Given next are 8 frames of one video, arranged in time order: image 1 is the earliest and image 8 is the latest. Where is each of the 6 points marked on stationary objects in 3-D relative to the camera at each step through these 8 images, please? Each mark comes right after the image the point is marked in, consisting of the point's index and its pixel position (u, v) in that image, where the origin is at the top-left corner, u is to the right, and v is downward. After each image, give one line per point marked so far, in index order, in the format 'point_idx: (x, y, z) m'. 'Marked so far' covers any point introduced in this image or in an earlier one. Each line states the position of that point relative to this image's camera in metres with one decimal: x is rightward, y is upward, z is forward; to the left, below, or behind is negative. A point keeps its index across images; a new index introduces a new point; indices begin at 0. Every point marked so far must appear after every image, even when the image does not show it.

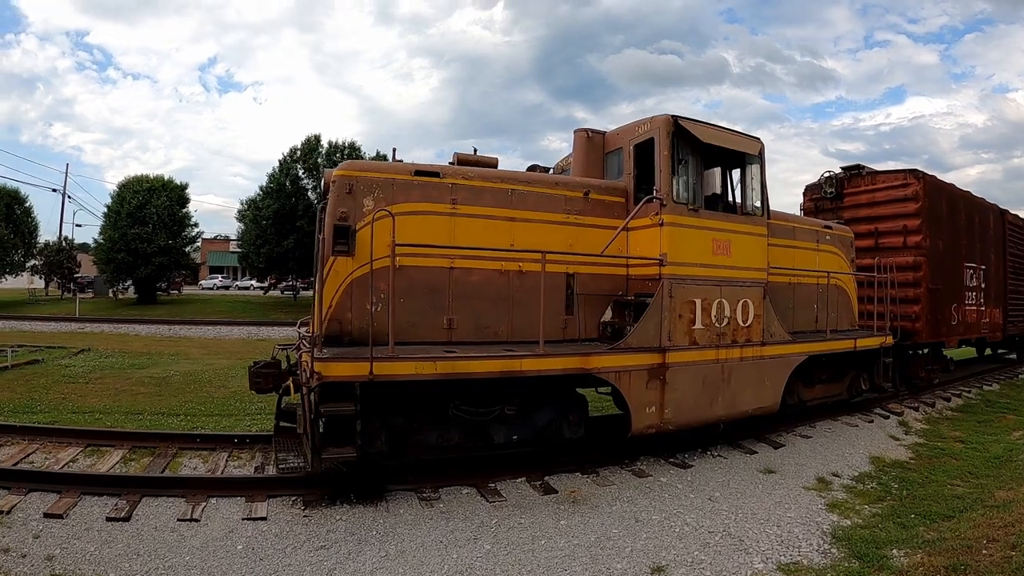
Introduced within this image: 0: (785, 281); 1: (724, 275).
0: (+3.3, +0.1, +7.0) m
1: (+2.0, +0.1, +5.7) m
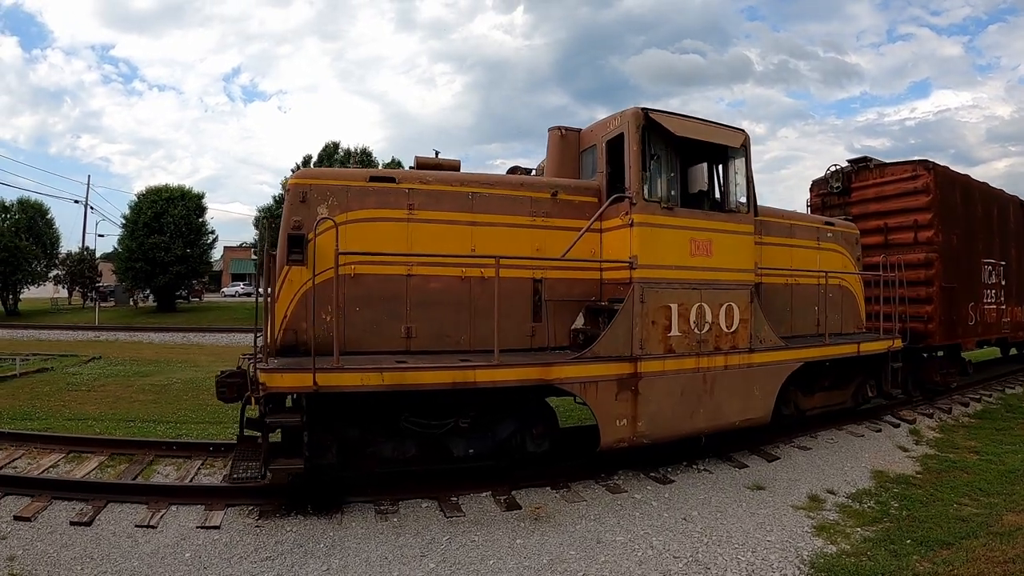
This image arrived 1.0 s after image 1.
0: (+3.0, +0.1, +6.5) m
1: (+1.7, +0.1, +5.3) m
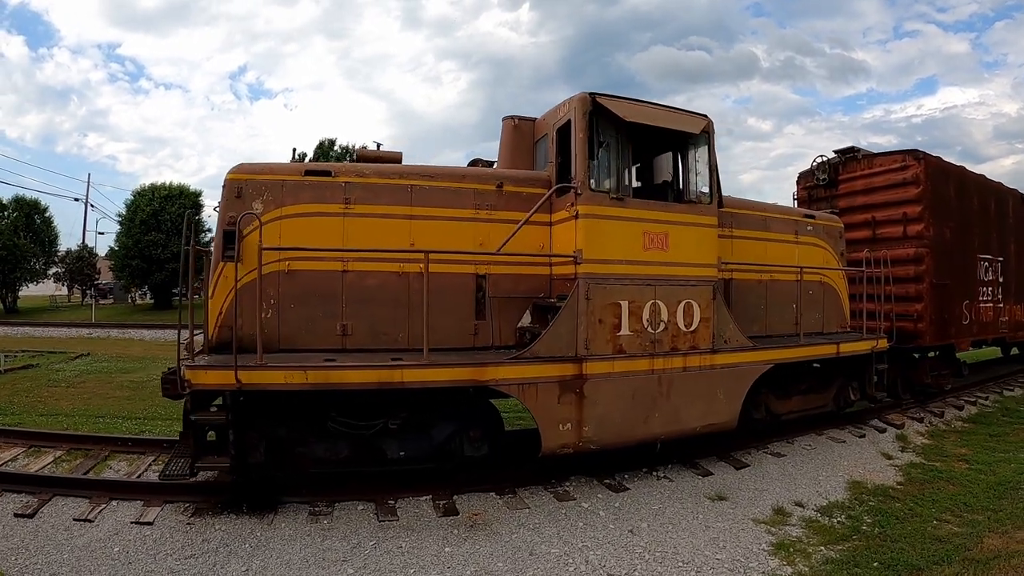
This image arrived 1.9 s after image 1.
0: (+2.5, +0.1, +6.1) m
1: (+1.2, +0.1, +4.9) m
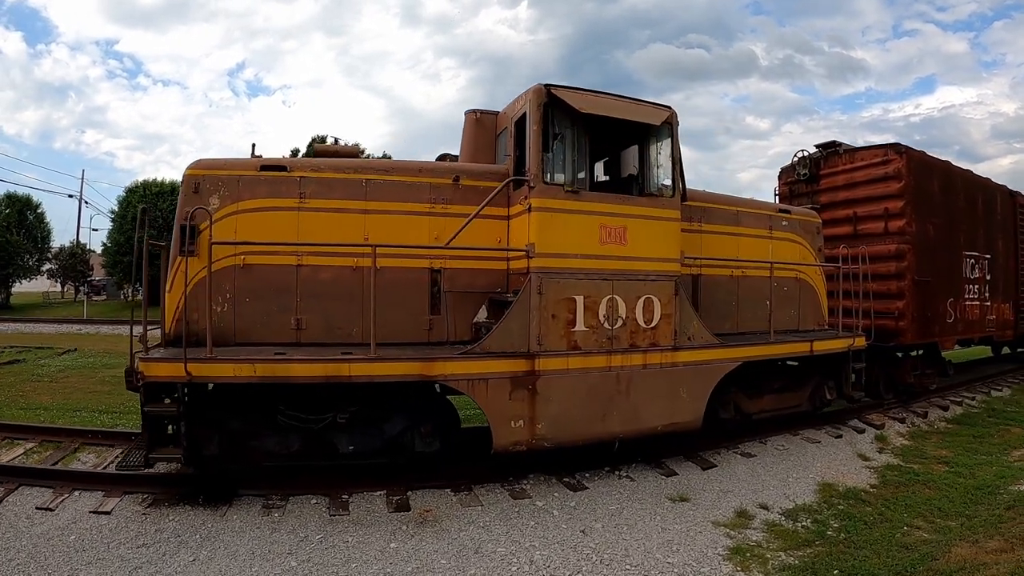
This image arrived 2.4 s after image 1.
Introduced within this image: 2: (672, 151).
0: (+2.1, +0.1, +5.9) m
1: (+0.8, +0.2, +4.7) m
2: (+1.4, +1.2, +5.0) m
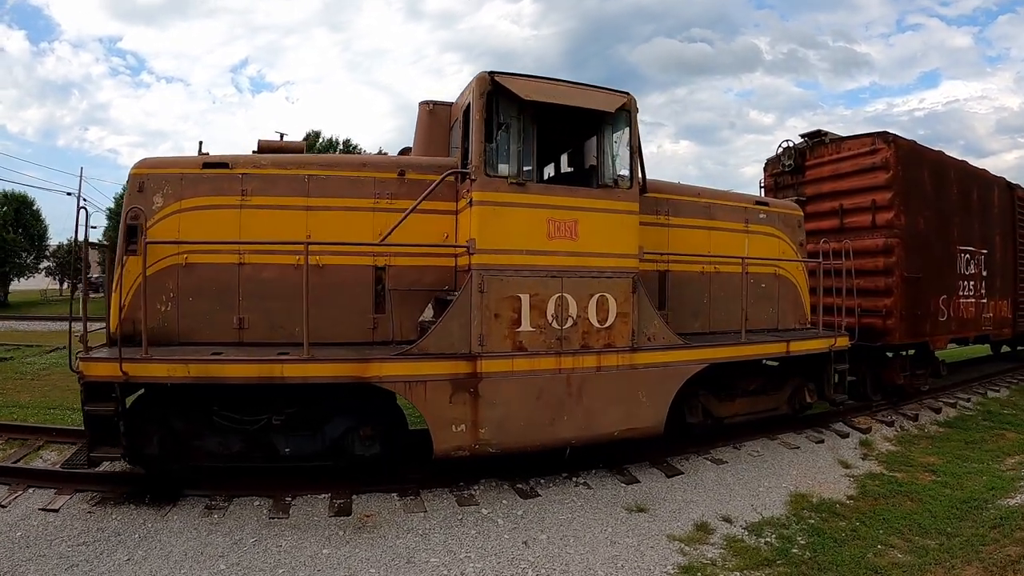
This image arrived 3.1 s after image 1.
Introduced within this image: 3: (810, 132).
0: (+1.7, +0.2, +5.5) m
1: (+0.4, +0.2, +4.3) m
2: (+0.9, +1.2, +4.6) m
3: (+4.3, +2.2, +8.3) m
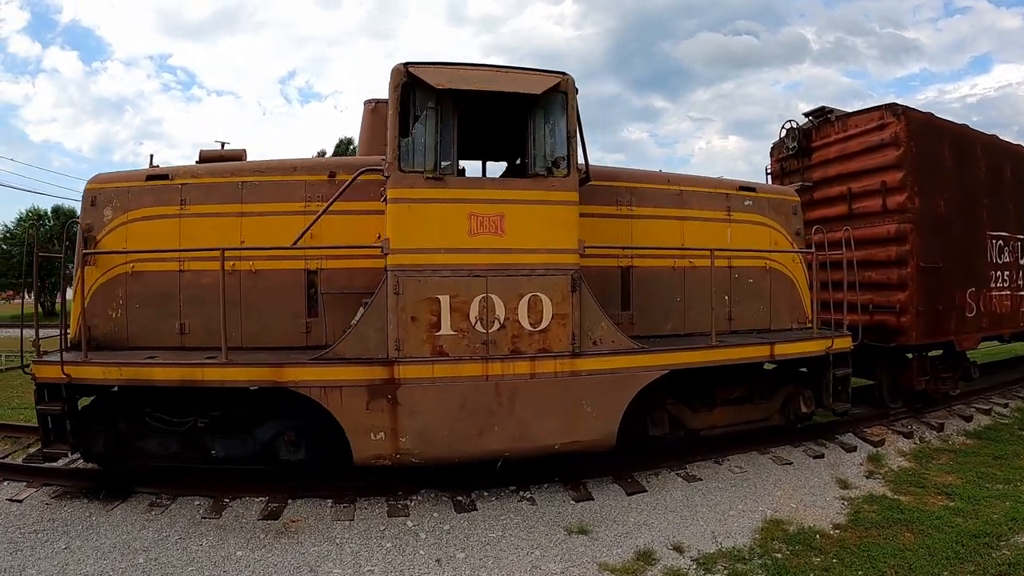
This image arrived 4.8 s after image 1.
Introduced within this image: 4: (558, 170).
0: (+1.2, +0.2, +4.9) m
1: (-0.1, +0.2, +3.8) m
2: (+0.4, +1.2, +4.0) m
3: (+4.0, +2.3, +7.5) m
4: (+0.3, +0.8, +4.0) m
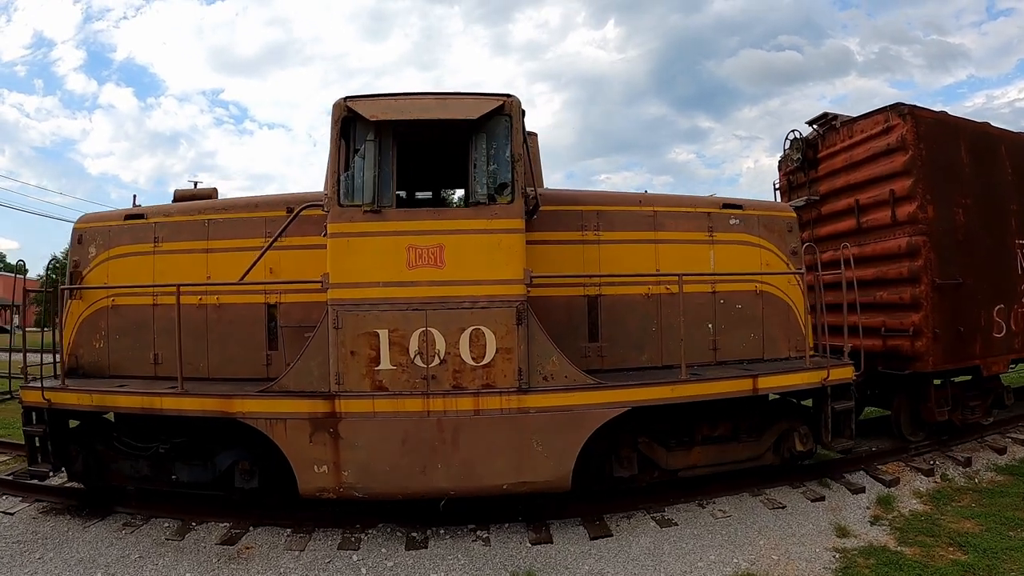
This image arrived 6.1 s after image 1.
0: (+0.9, 0.0, +4.6) m
1: (-0.5, 0.0, +3.6) m
2: (0.0, +1.0, +3.8) m
3: (+3.8, +2.0, +7.1) m
4: (0.0, +0.6, +3.7) m
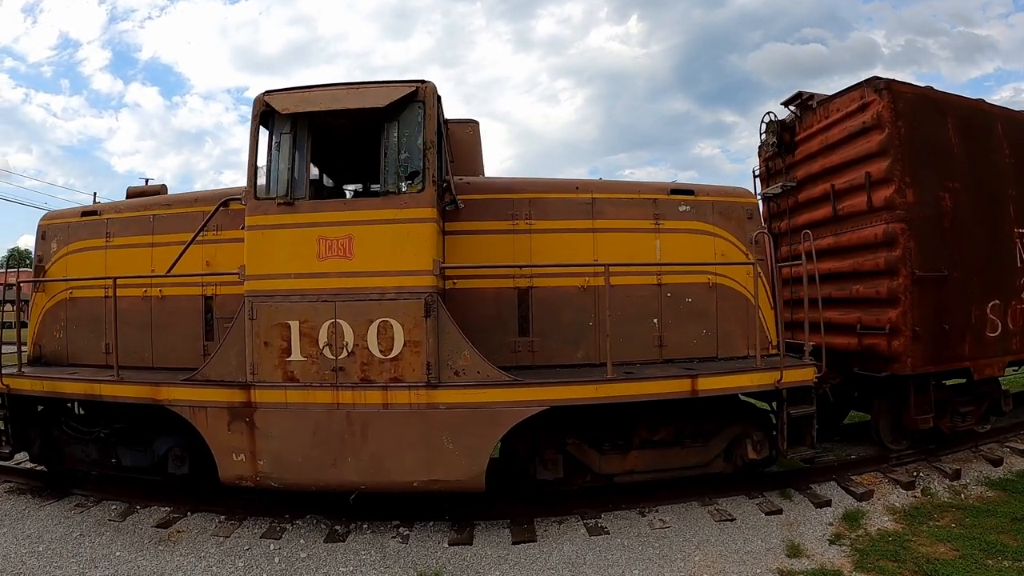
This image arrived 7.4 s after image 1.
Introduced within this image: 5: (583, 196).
0: (+0.4, 0.0, +4.4) m
1: (-1.0, 0.0, +3.5) m
2: (-0.5, +1.0, +3.7) m
3: (+3.3, +2.1, +6.8) m
4: (-0.6, +0.7, +3.6) m
5: (+0.6, +0.7, +4.6) m
